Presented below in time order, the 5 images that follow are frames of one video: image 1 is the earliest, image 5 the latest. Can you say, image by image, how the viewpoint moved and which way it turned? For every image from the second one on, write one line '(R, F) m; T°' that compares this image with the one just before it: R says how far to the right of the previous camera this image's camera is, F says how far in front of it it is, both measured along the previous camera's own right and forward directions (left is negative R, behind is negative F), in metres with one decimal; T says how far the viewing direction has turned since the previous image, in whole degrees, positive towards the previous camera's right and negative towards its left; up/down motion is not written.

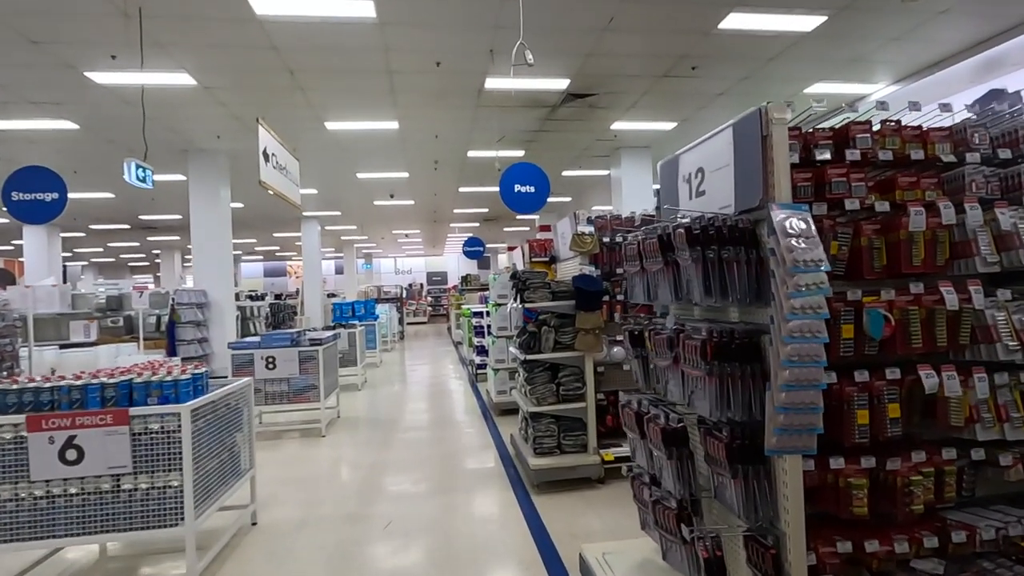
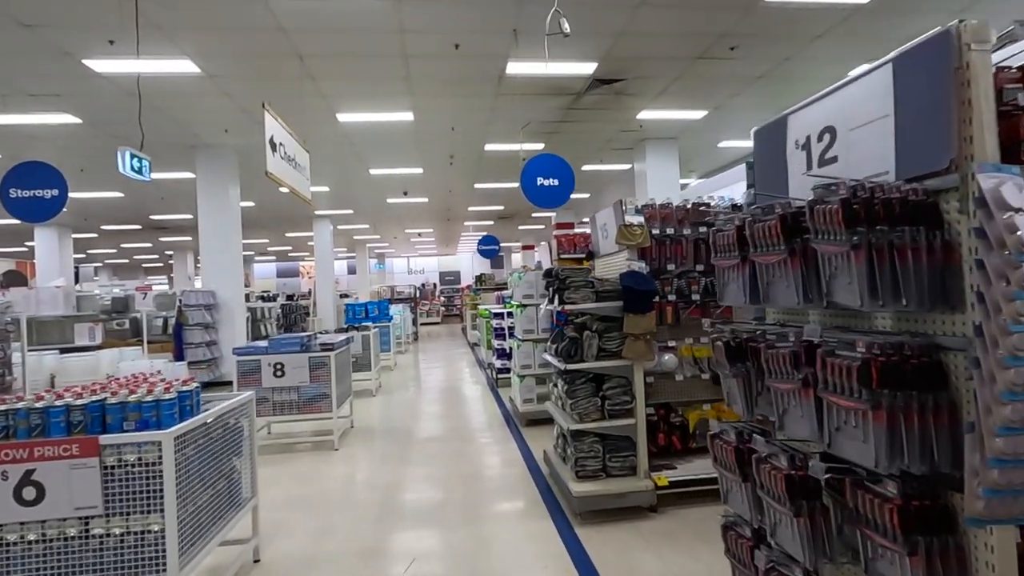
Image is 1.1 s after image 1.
(-0.2, +0.5) m; -1°
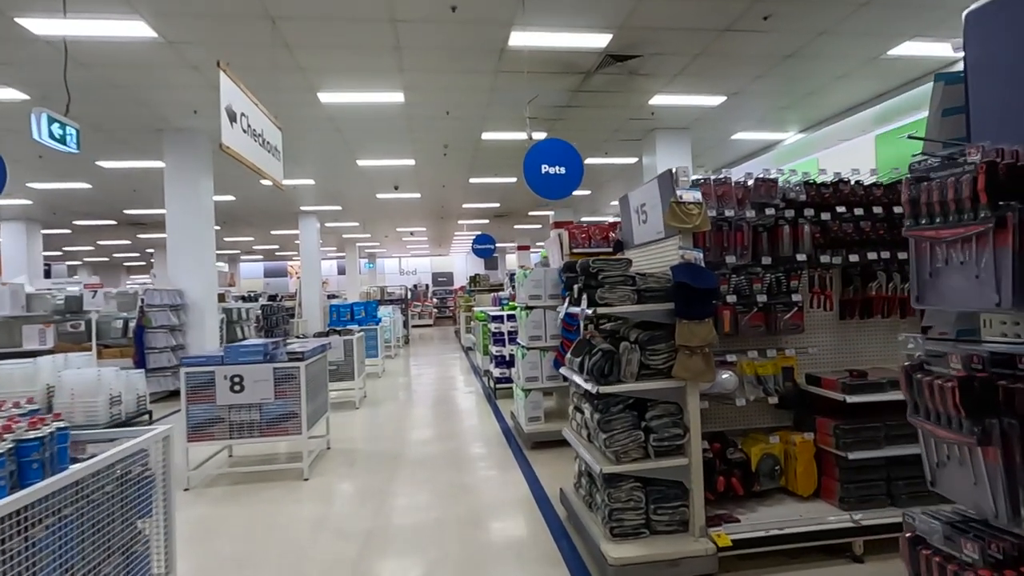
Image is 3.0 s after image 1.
(-0.1, +0.8) m; +1°
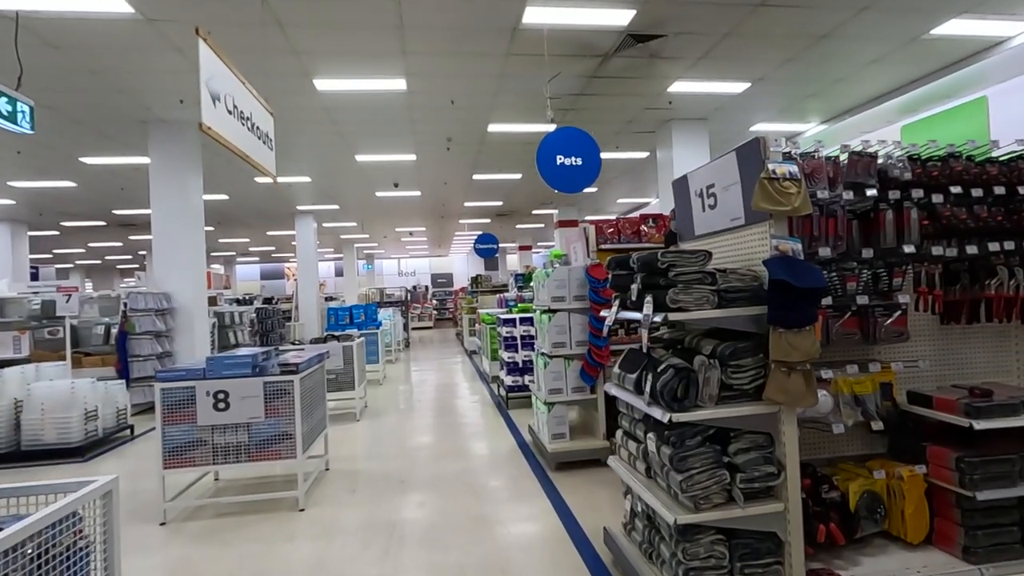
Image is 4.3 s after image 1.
(-0.2, +0.5) m; 0°
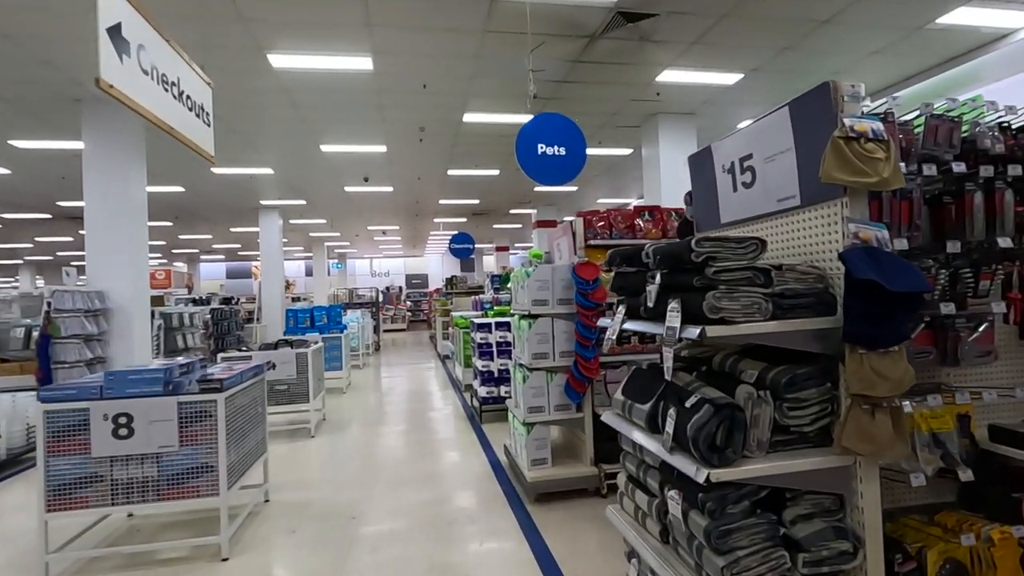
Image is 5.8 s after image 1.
(0.0, +0.6) m; +3°
